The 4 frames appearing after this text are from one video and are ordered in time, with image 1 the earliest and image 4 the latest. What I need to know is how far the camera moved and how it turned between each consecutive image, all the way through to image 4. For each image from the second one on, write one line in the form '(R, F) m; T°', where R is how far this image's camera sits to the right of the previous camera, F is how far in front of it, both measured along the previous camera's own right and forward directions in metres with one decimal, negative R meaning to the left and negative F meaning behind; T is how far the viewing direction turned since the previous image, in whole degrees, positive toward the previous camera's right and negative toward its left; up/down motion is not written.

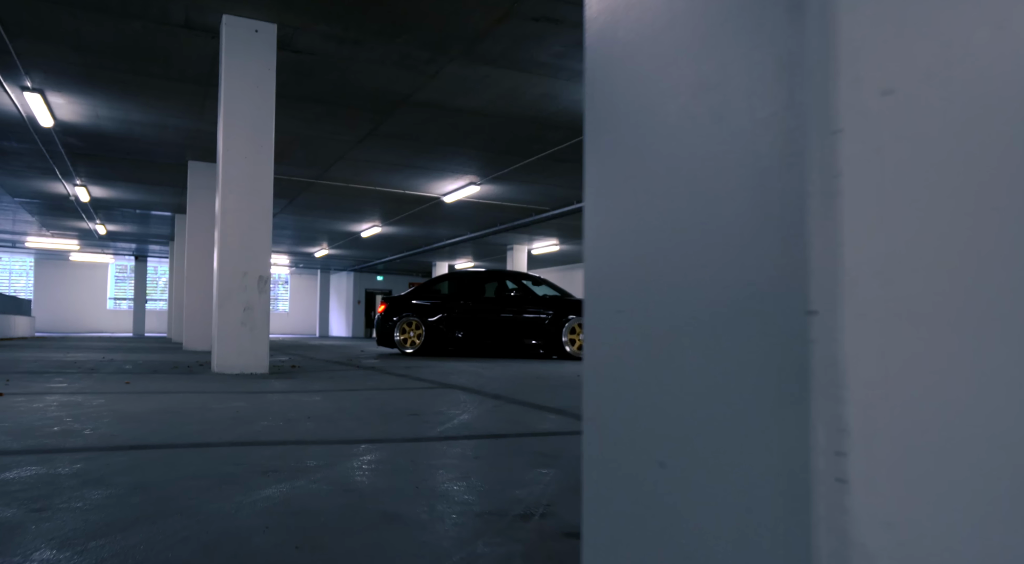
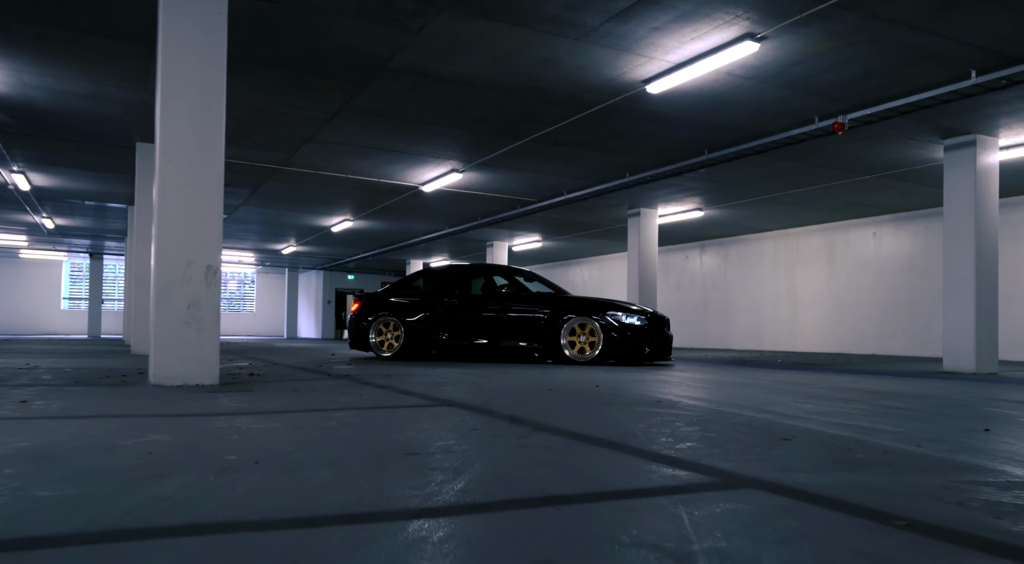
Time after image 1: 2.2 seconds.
(-0.3, +1.2) m; +2°
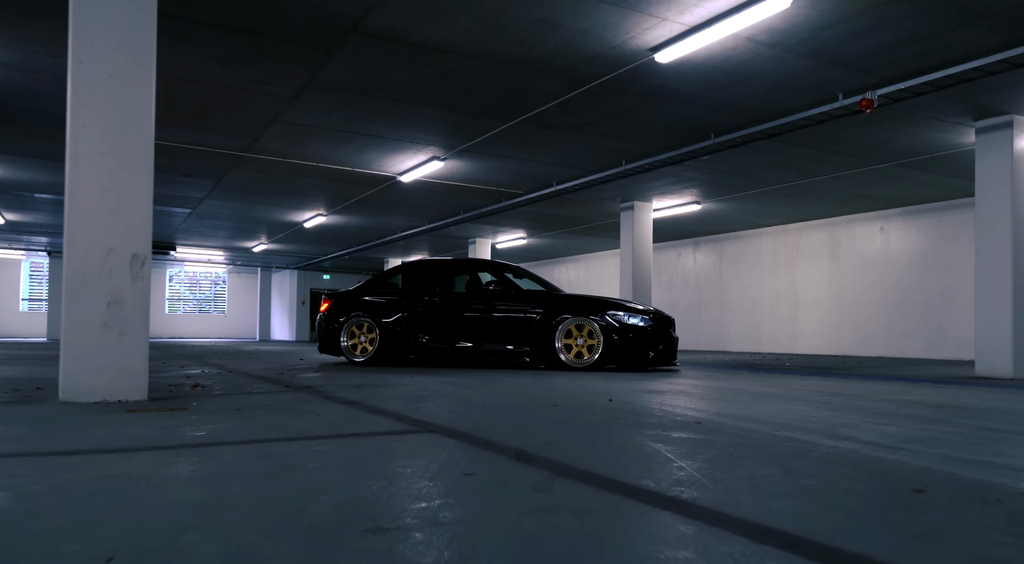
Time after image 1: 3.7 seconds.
(-0.1, +1.0) m; +2°
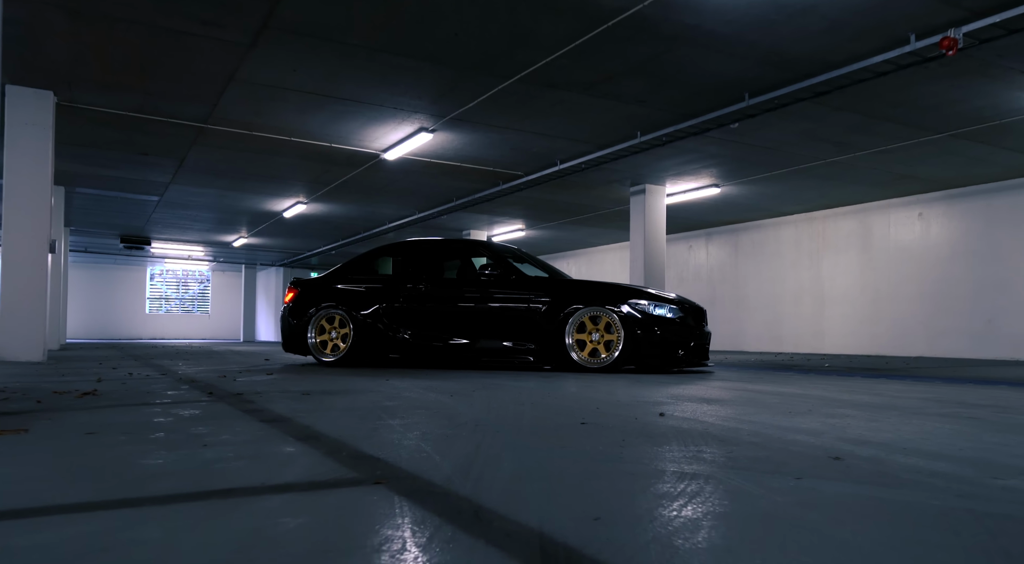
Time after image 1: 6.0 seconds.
(0.0, +1.5) m; 0°
